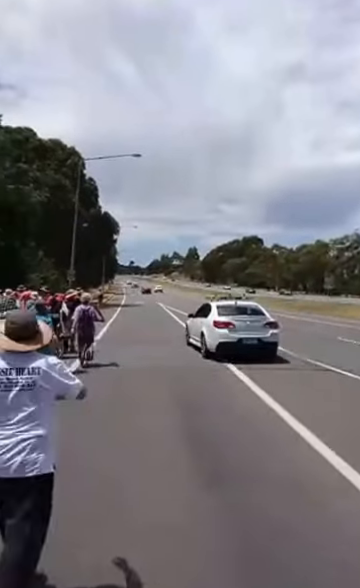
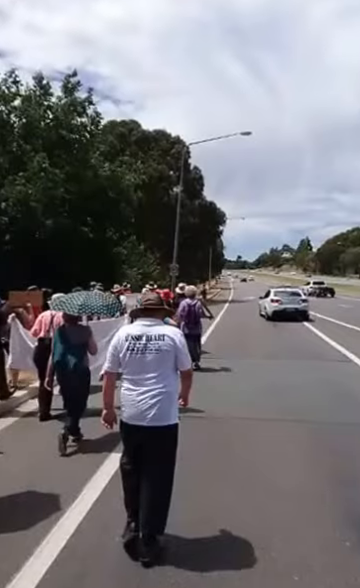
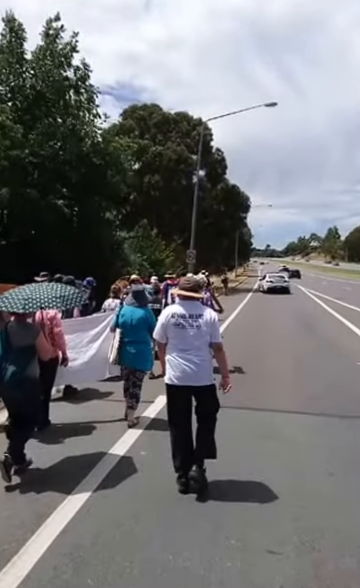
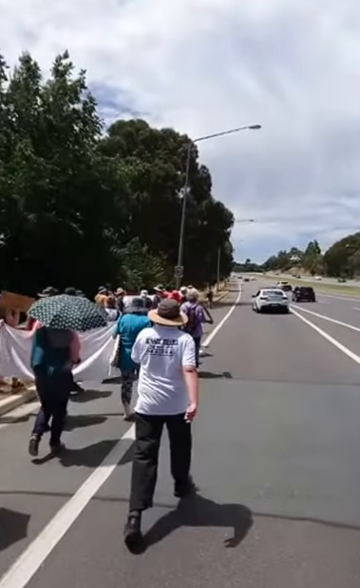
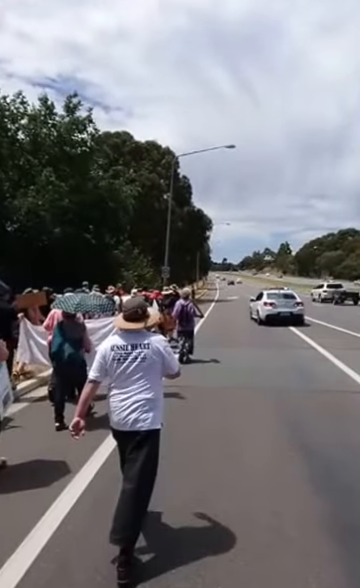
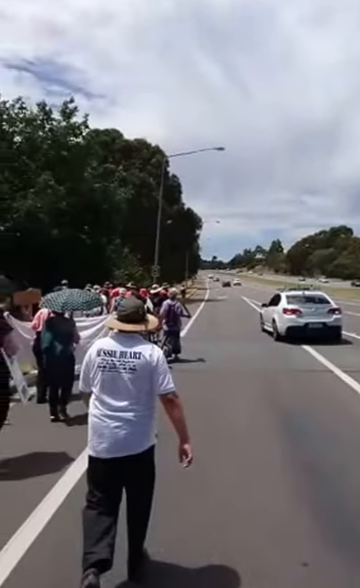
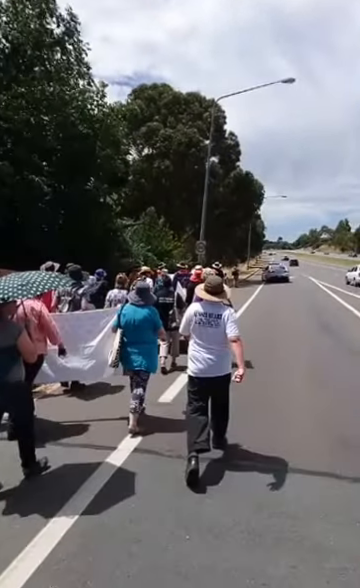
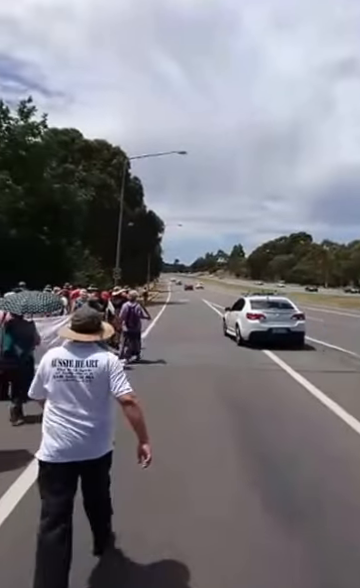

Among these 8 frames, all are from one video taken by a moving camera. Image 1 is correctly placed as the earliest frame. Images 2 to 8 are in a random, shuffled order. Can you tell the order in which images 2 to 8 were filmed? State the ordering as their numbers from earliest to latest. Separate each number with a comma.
8, 6, 5, 2, 4, 3, 7
